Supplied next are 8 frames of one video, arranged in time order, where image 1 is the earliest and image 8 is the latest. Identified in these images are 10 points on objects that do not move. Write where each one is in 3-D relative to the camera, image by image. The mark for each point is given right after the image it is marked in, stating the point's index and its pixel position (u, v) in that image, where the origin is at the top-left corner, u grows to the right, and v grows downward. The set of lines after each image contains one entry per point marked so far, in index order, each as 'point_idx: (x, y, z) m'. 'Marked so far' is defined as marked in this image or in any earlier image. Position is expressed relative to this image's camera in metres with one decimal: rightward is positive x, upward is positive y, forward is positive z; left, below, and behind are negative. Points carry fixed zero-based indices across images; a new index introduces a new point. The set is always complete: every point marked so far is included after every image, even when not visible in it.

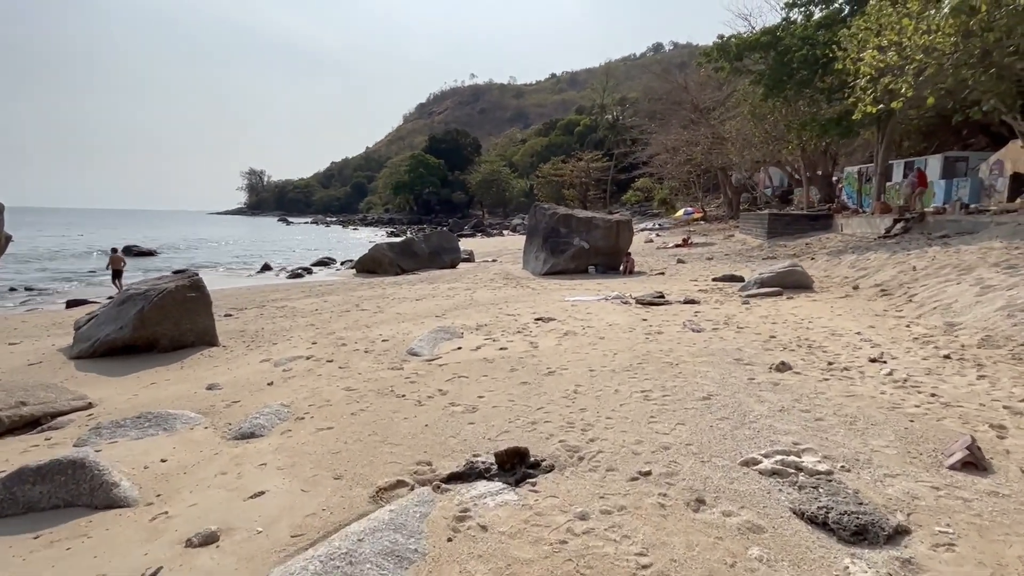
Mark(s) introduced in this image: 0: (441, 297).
0: (-1.7, -0.2, +13.0) m
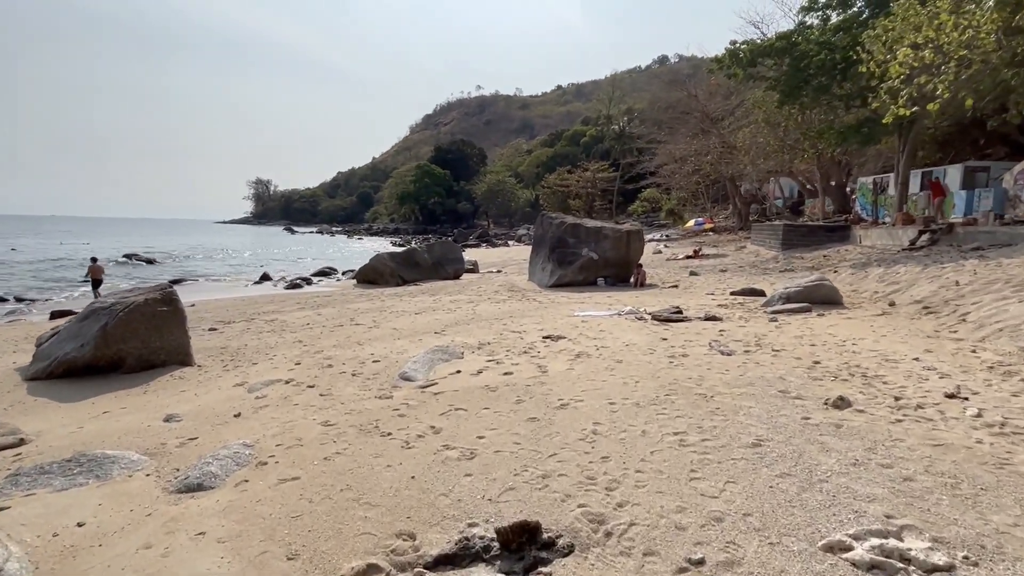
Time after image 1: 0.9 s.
0: (-1.6, -0.5, +12.2) m
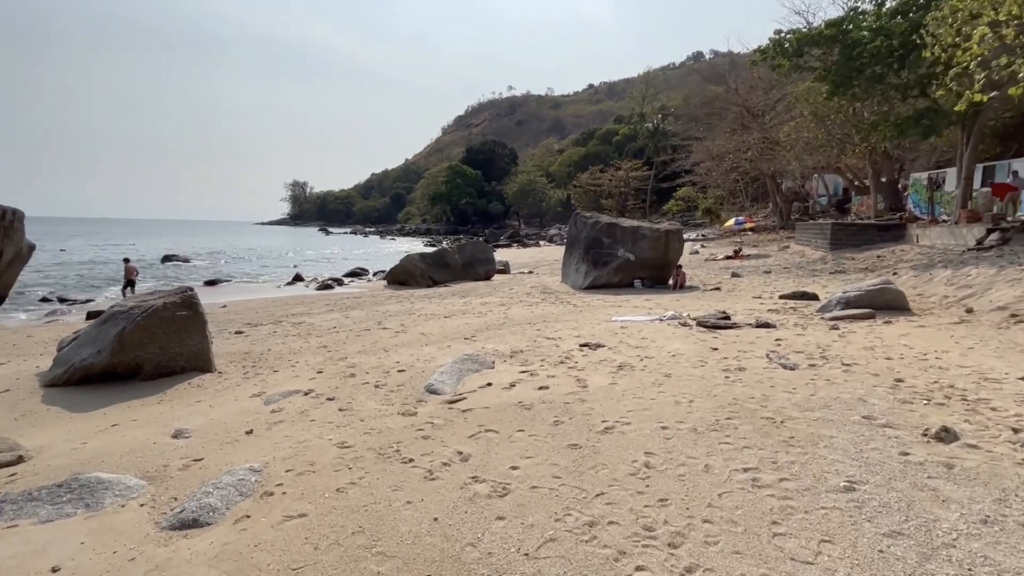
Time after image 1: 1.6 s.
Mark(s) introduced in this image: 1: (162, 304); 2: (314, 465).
0: (-0.9, -0.6, +11.7) m
1: (-4.4, -0.2, +6.8) m
2: (-1.4, -1.3, +3.9) m
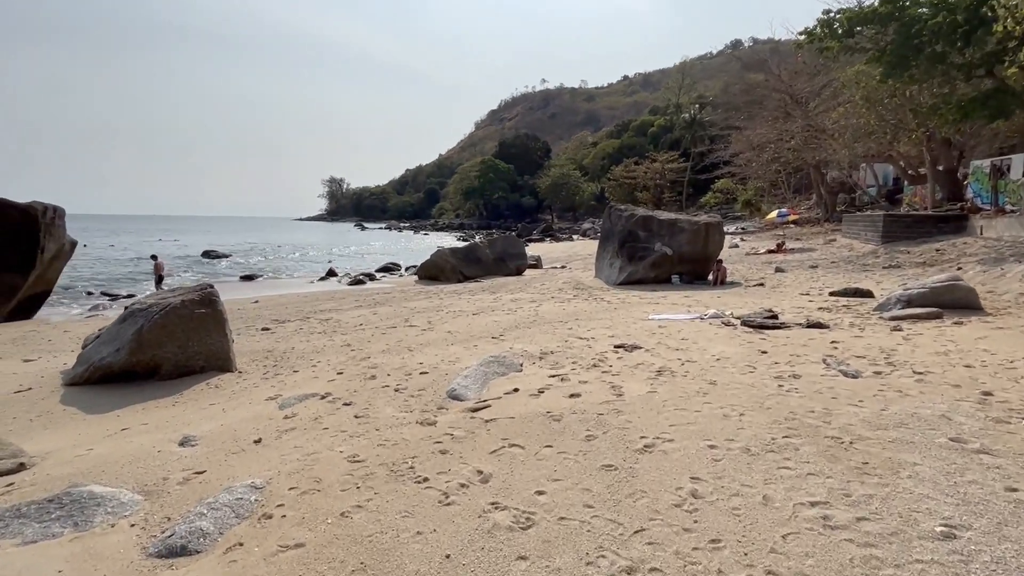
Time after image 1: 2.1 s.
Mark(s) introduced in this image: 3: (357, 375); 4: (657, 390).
0: (-0.2, -0.5, +11.3) m
1: (-4.1, -0.2, +6.6) m
2: (-1.3, -1.3, +3.6) m
3: (-1.8, -1.0, +6.4) m
4: (+1.3, -1.0, +5.0) m
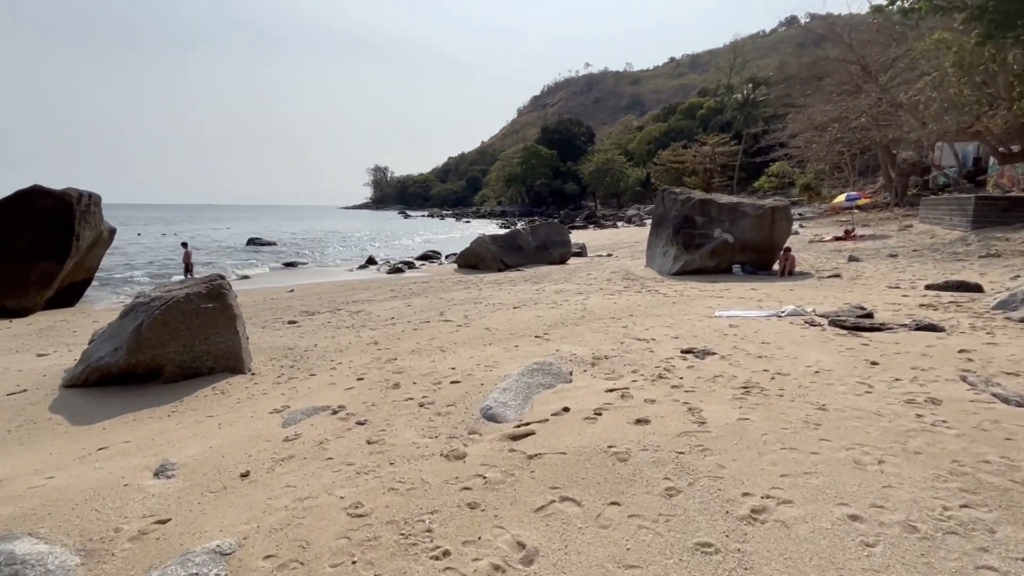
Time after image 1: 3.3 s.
0: (+0.6, -0.3, +10.3) m
1: (-3.6, -0.1, +5.9) m
2: (-1.0, -1.3, +2.6) m
3: (-1.4, -1.0, +5.5) m
4: (+1.7, -0.9, +3.9) m
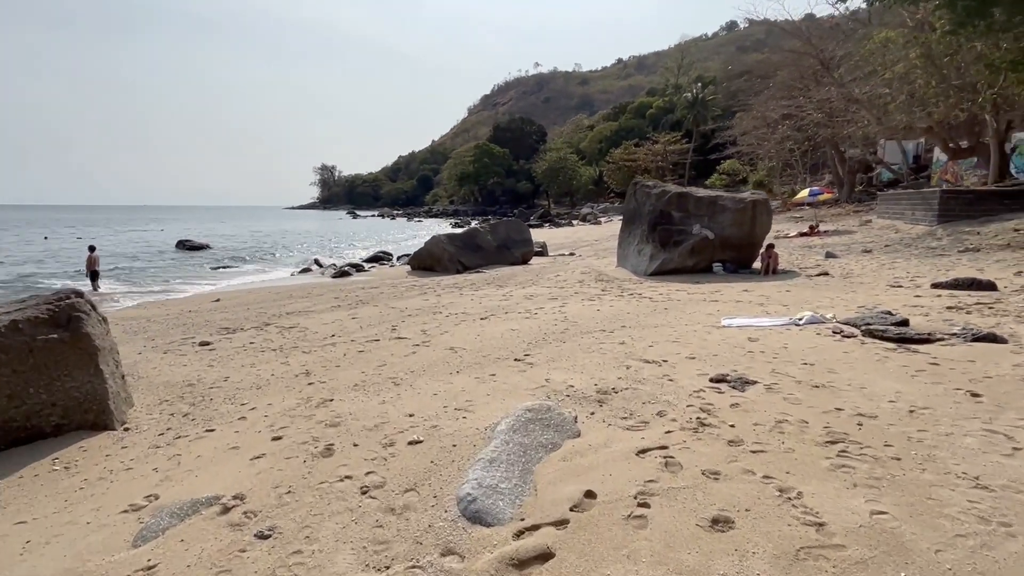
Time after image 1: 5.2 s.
0: (+0.1, -0.4, +8.7) m
1: (-3.7, -0.3, +4.0) m
2: (-0.9, -1.4, +1.0) m
3: (-1.5, -1.1, +3.8) m
4: (+1.7, -1.0, +2.5) m
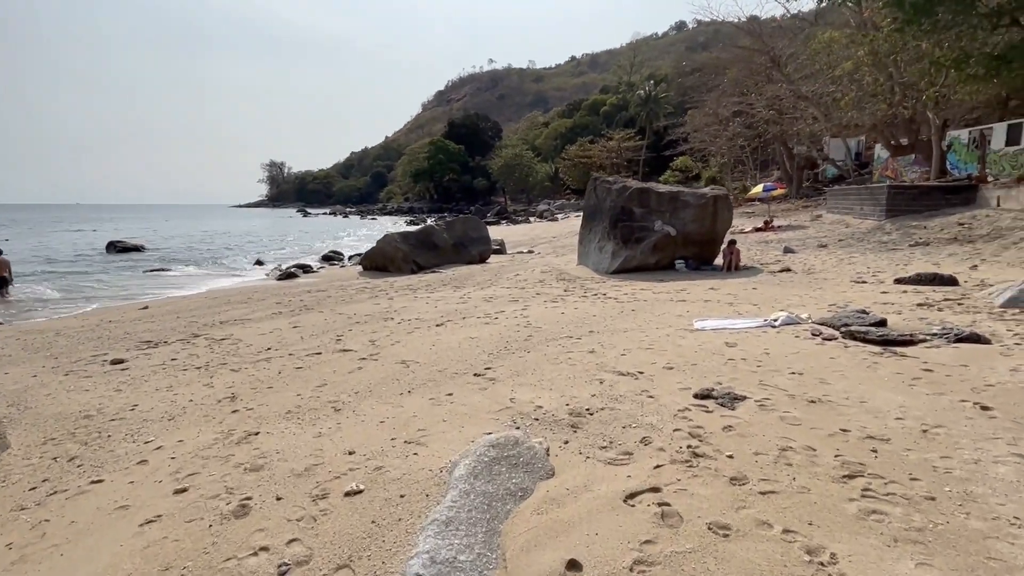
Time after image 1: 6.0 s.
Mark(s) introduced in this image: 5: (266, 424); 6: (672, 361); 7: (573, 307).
0: (-0.6, -0.5, +8.1) m
1: (-4.0, -0.4, +3.1) m
2: (-0.9, -1.5, +0.3) m
3: (-1.7, -1.2, +3.1) m
4: (+1.6, -1.1, +2.0) m
5: (-2.0, -1.1, +4.2) m
6: (+1.5, -0.7, +5.2) m
7: (+1.0, -0.3, +8.7) m
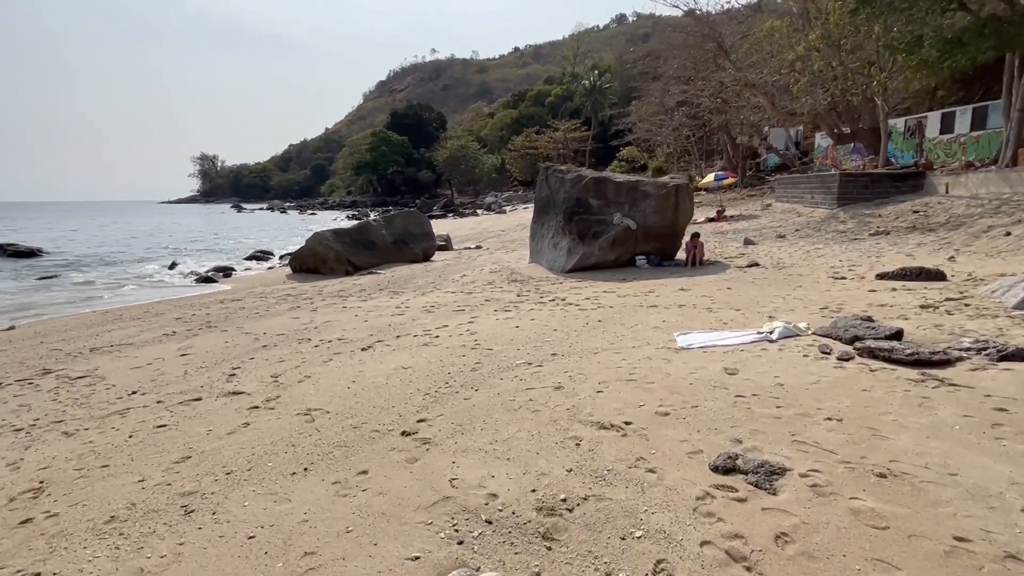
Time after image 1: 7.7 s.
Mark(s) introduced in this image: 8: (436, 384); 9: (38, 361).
0: (-1.2, -0.6, +6.6) m
1: (-4.2, -0.7, +1.3) m
2: (-0.8, -1.8, -1.1) m
3: (-1.9, -1.4, +1.5) m
4: (+1.5, -1.2, +0.7) m
5: (-2.3, -1.3, +2.7) m
6: (+1.1, -0.8, +4.0) m
7: (+0.2, -0.4, +7.4) m
8: (-0.7, -0.8, +4.8) m
9: (-6.1, -0.9, +7.1) m
